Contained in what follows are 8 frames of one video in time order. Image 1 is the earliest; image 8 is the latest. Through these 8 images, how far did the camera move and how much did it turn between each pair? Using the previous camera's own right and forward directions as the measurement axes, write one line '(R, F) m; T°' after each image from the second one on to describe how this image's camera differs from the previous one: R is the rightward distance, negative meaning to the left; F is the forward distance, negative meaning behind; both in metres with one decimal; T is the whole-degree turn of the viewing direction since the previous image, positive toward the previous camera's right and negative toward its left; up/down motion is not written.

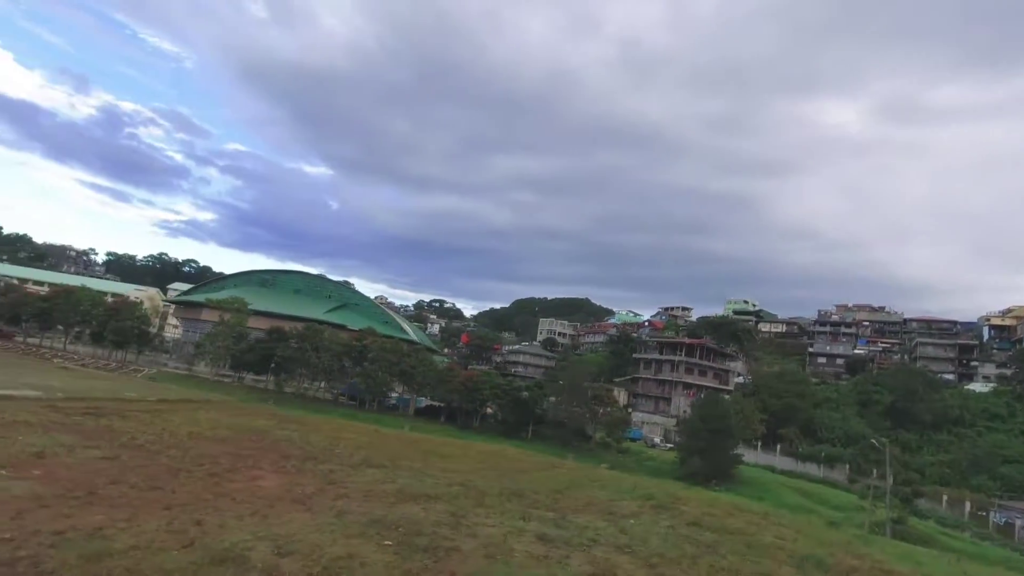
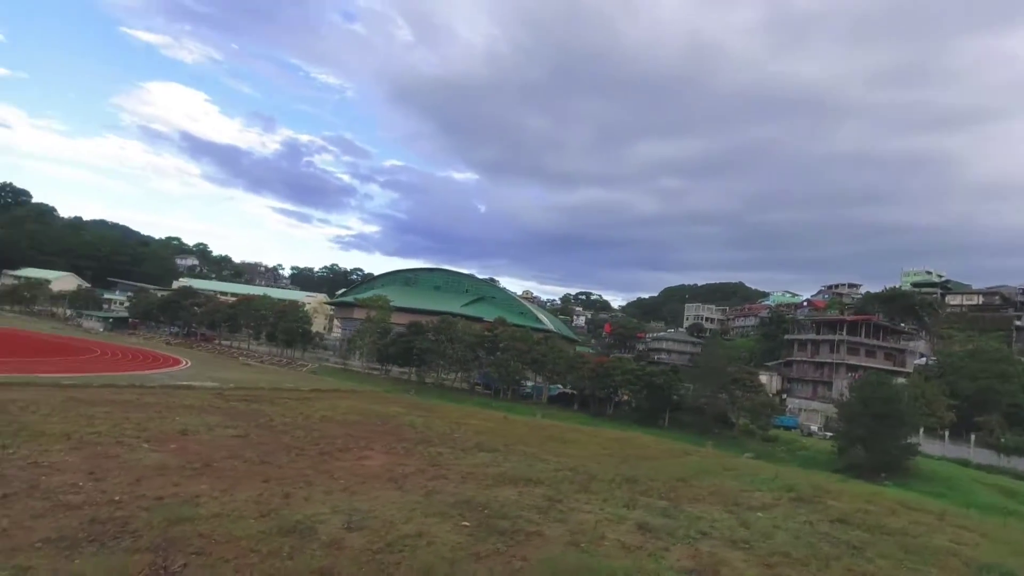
(+1.3, +1.1) m; -14°
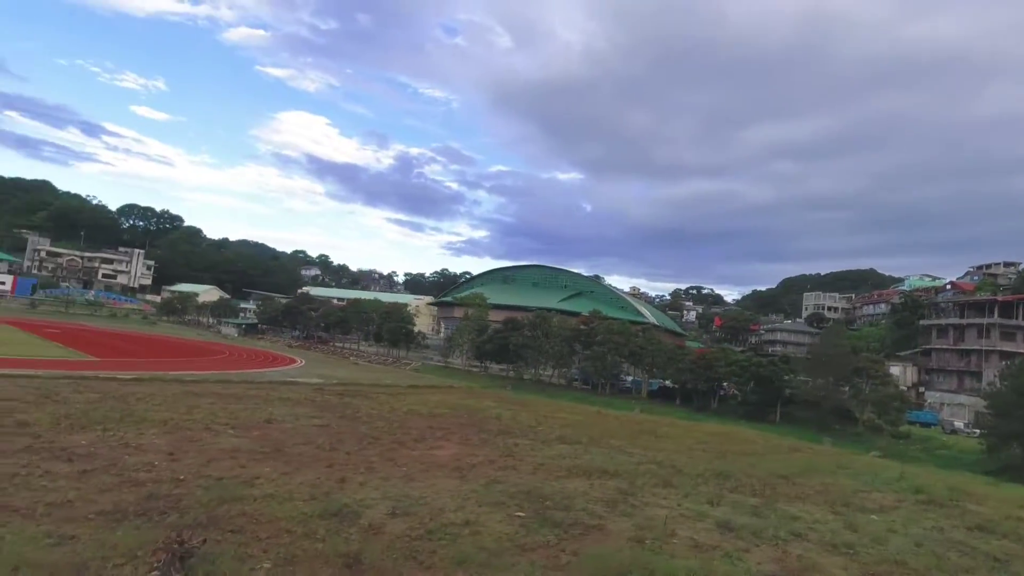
(+1.0, +0.8) m; -10°
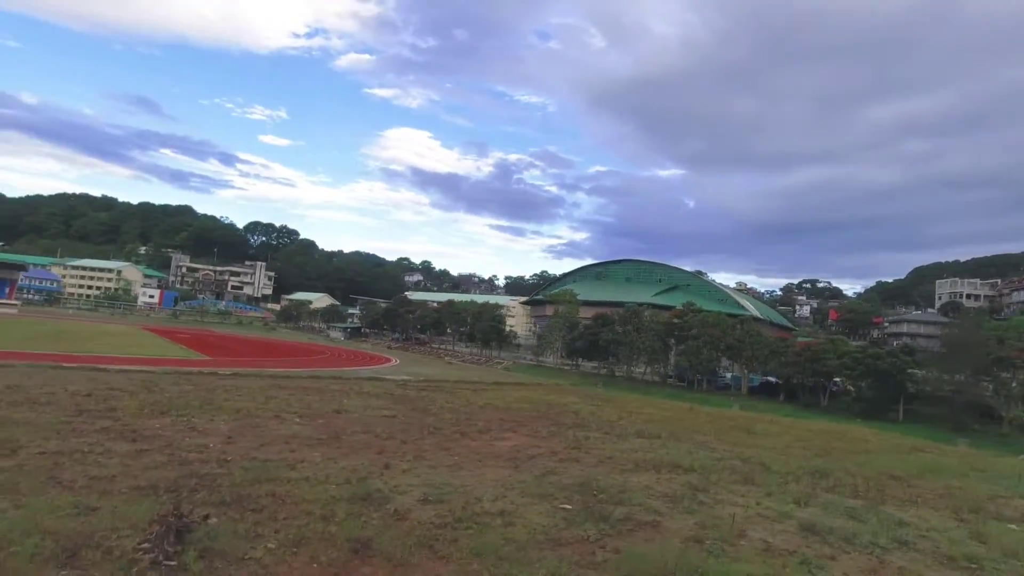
(+0.9, +0.9) m; -10°
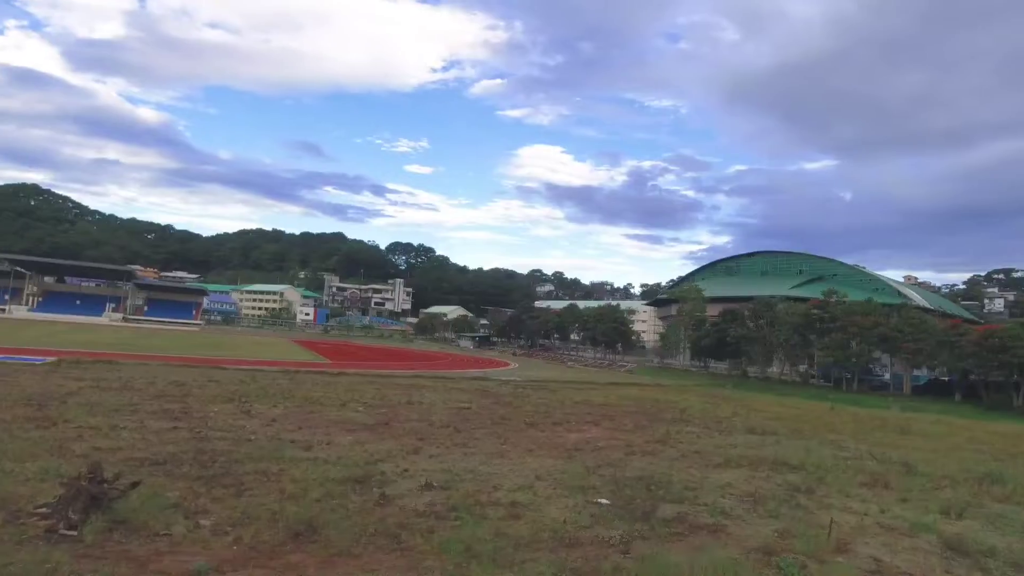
(+1.5, +1.8) m; -13°
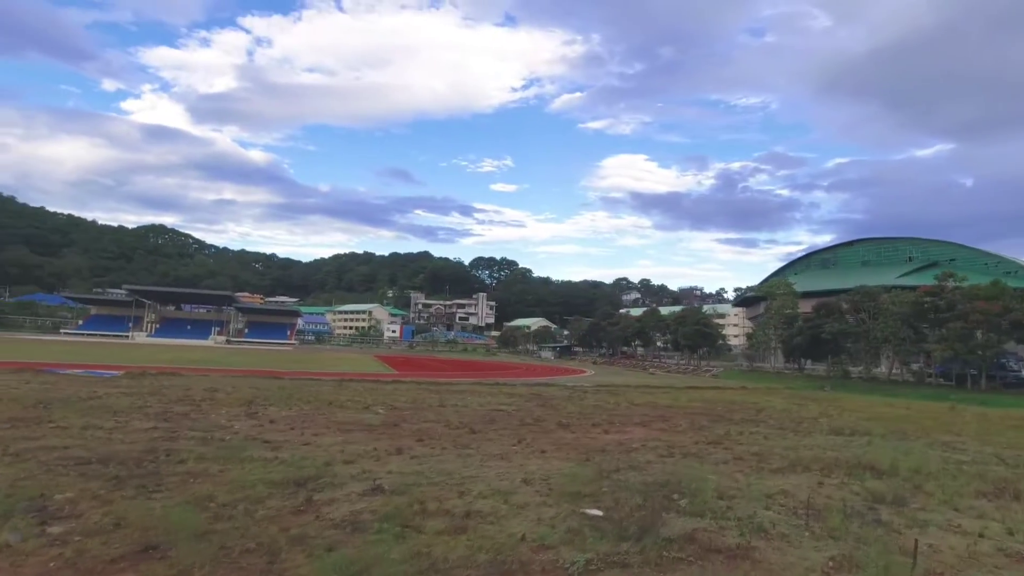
(+1.2, +1.6) m; -9°
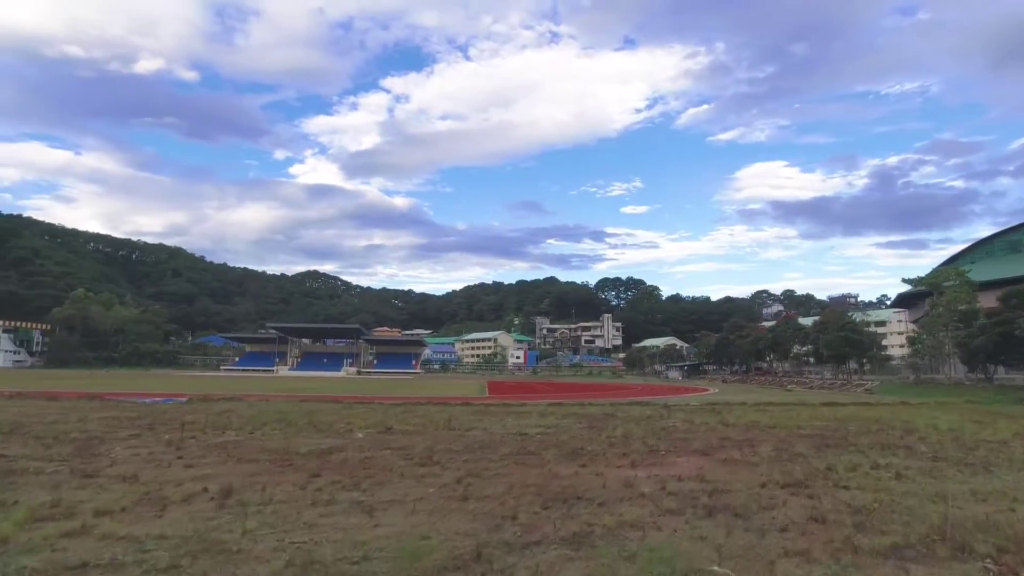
(+2.1, +3.5) m; -13°
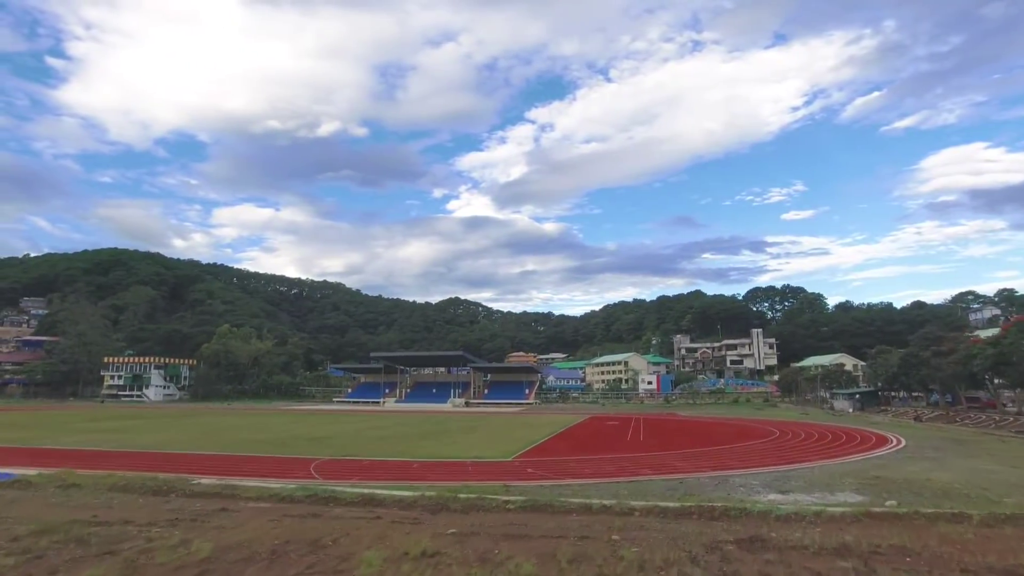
(+4.5, +11.5) m; -15°
